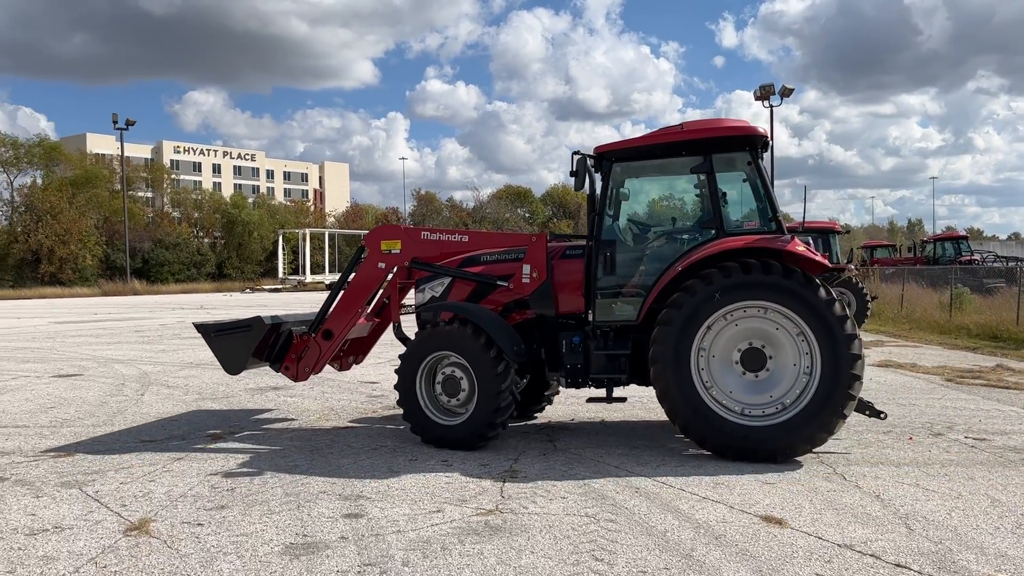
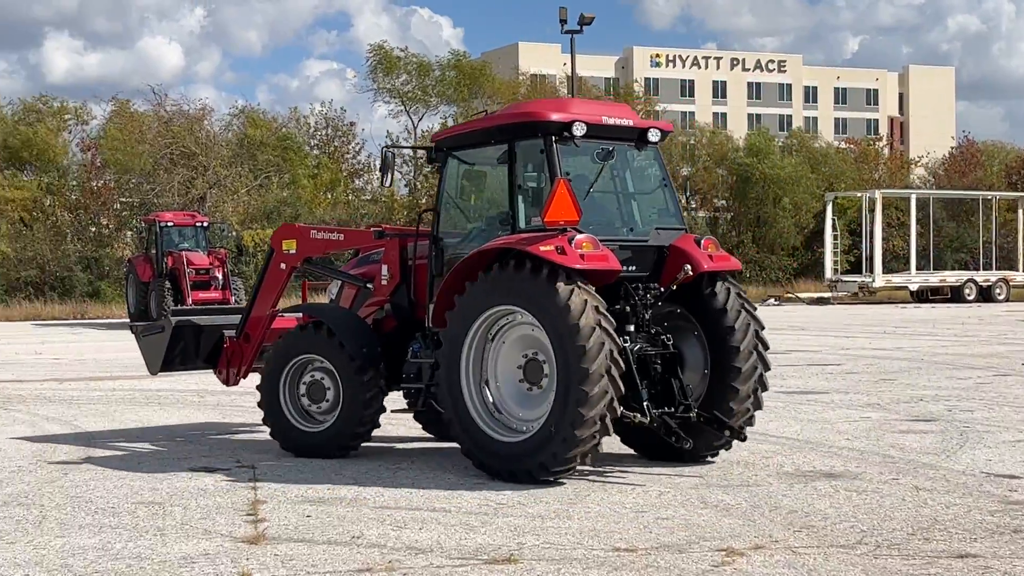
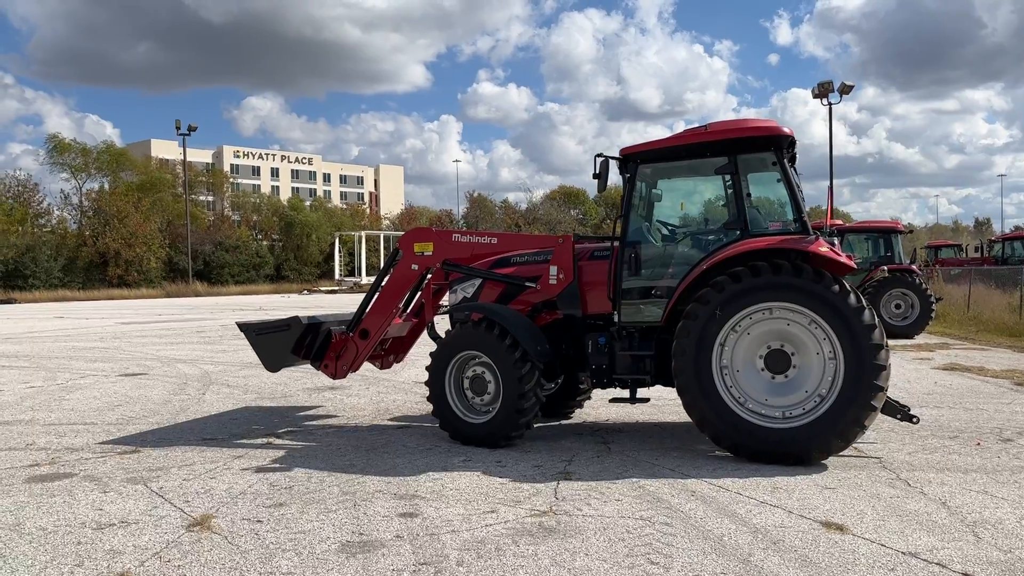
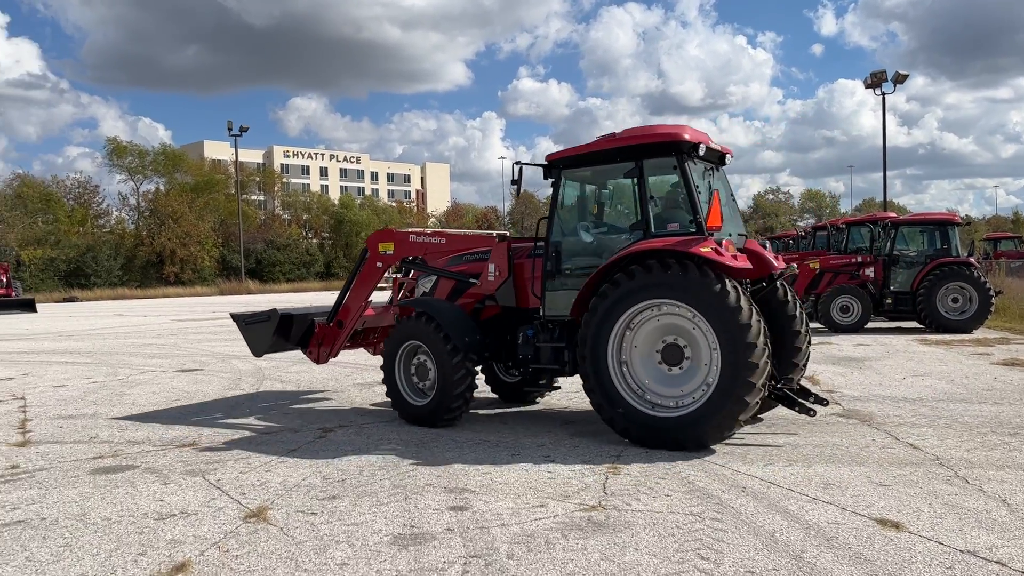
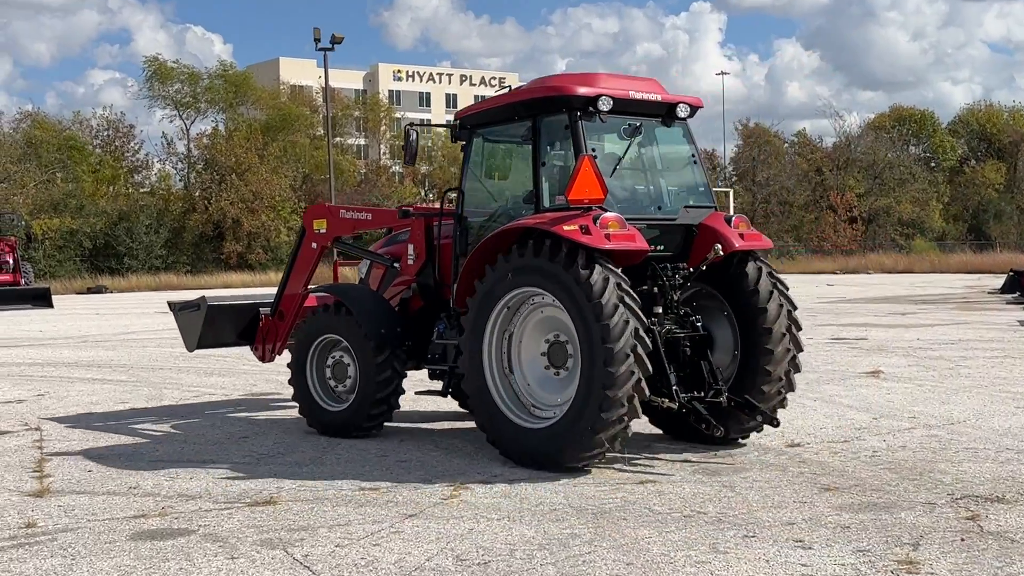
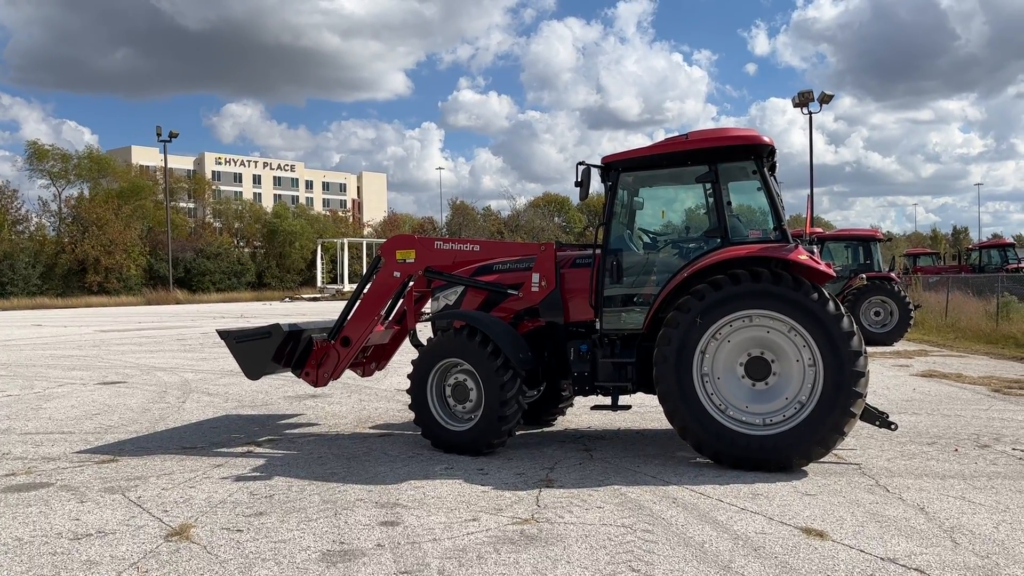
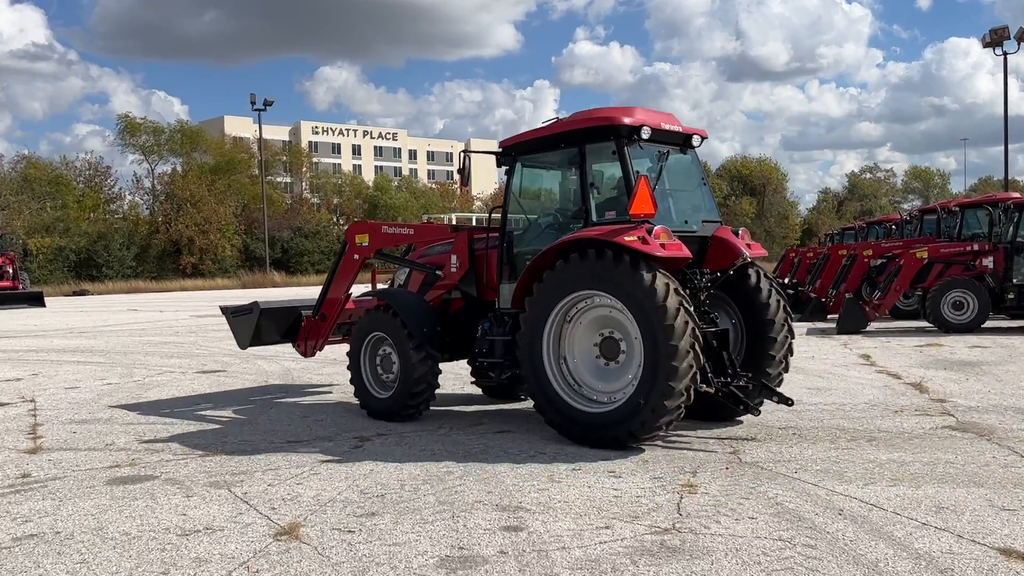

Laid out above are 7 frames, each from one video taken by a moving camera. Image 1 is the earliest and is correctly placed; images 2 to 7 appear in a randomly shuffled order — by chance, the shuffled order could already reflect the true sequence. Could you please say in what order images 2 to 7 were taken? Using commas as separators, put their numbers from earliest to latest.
3, 6, 4, 7, 5, 2
